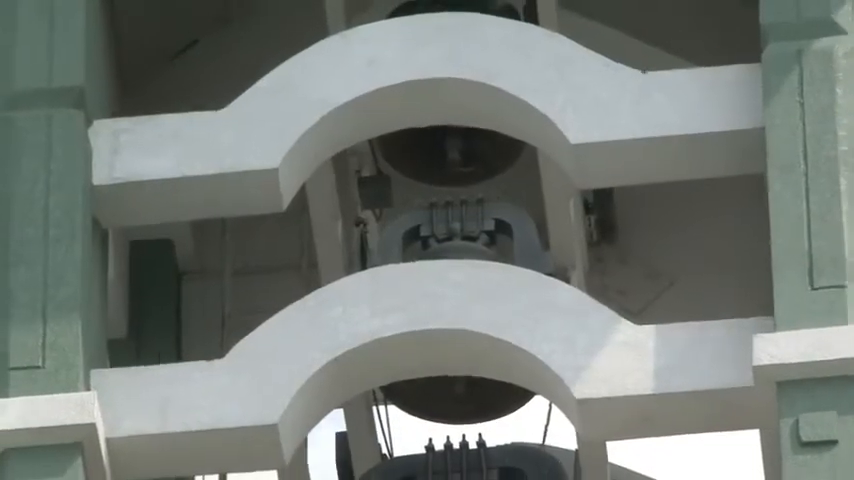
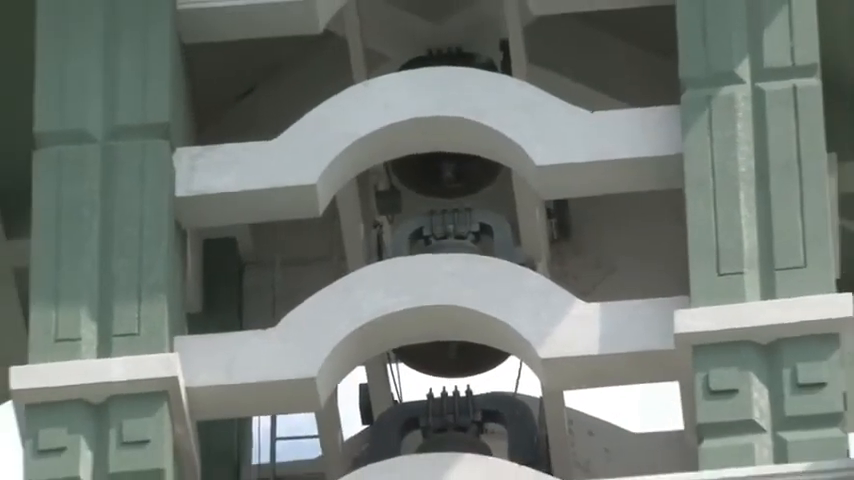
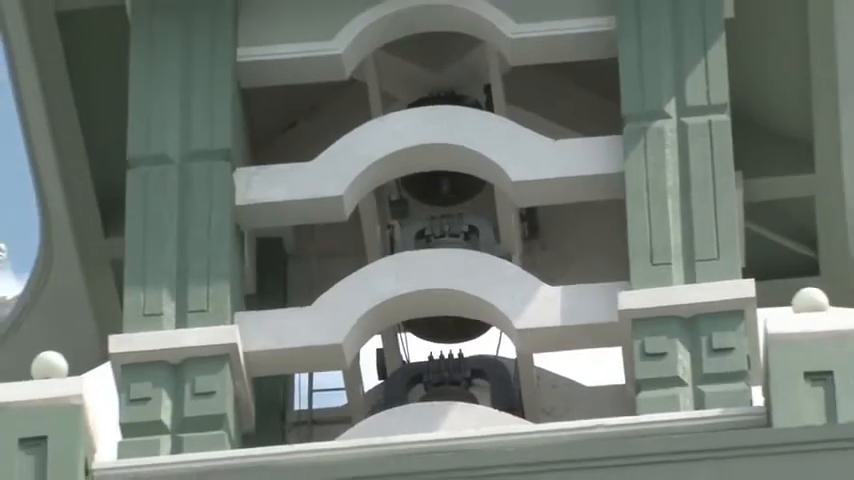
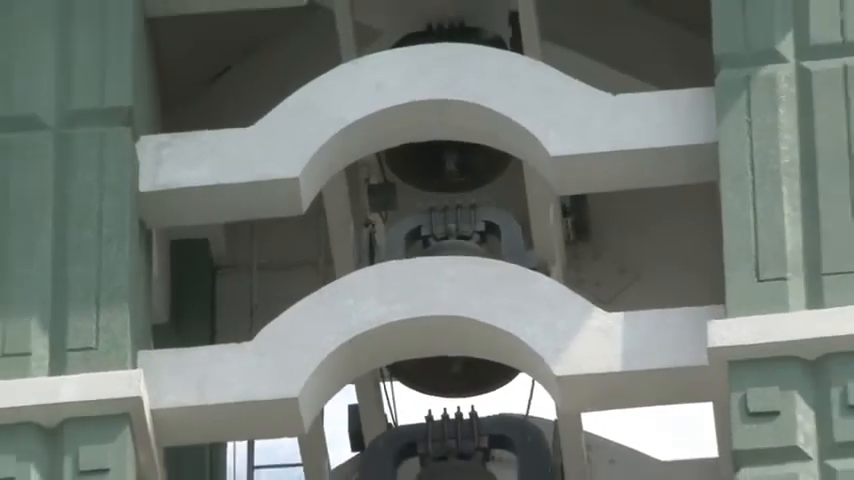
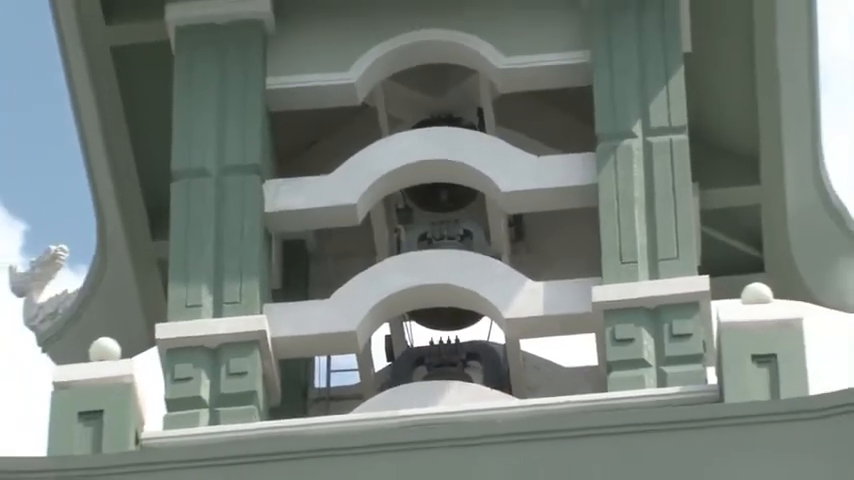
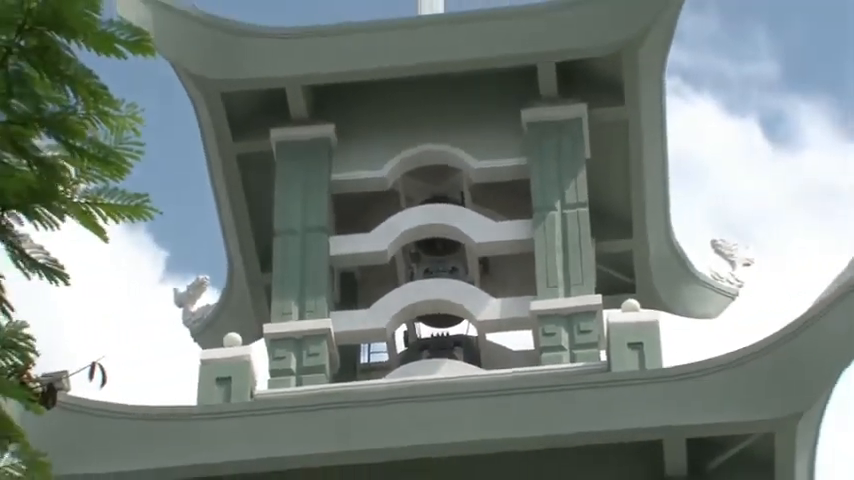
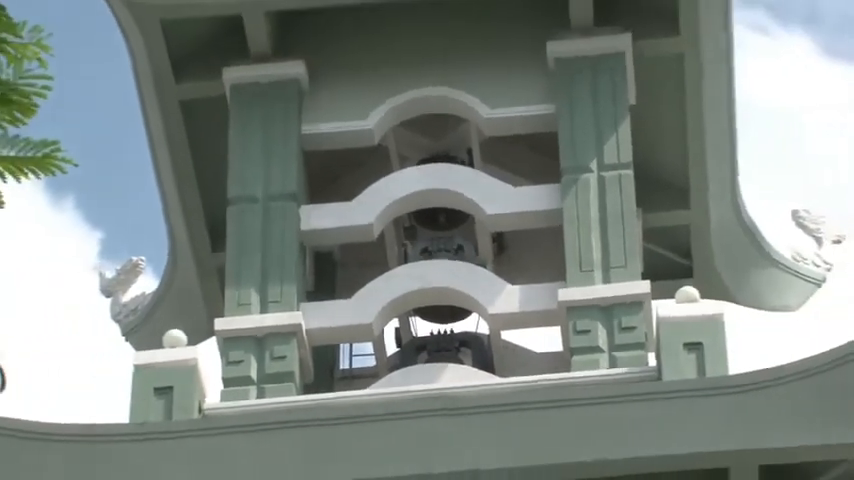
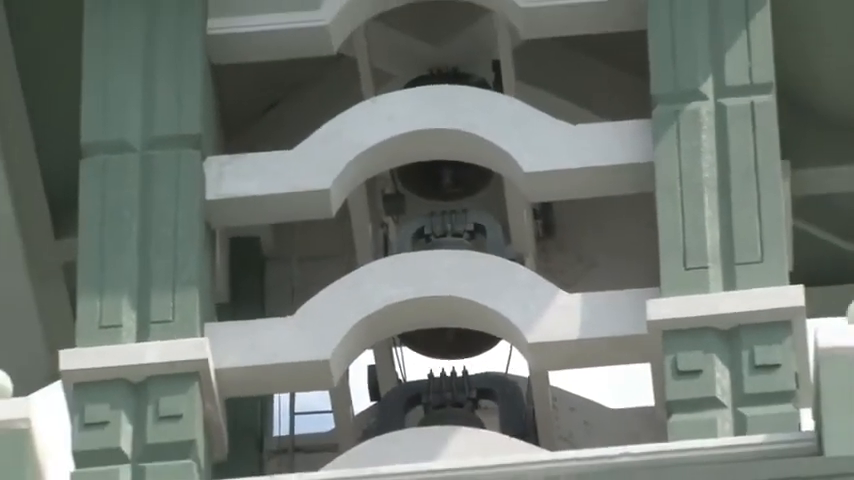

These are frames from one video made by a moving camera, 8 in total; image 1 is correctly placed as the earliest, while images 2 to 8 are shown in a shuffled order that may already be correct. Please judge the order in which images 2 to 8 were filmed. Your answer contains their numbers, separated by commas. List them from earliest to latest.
4, 2, 8, 3, 5, 7, 6
